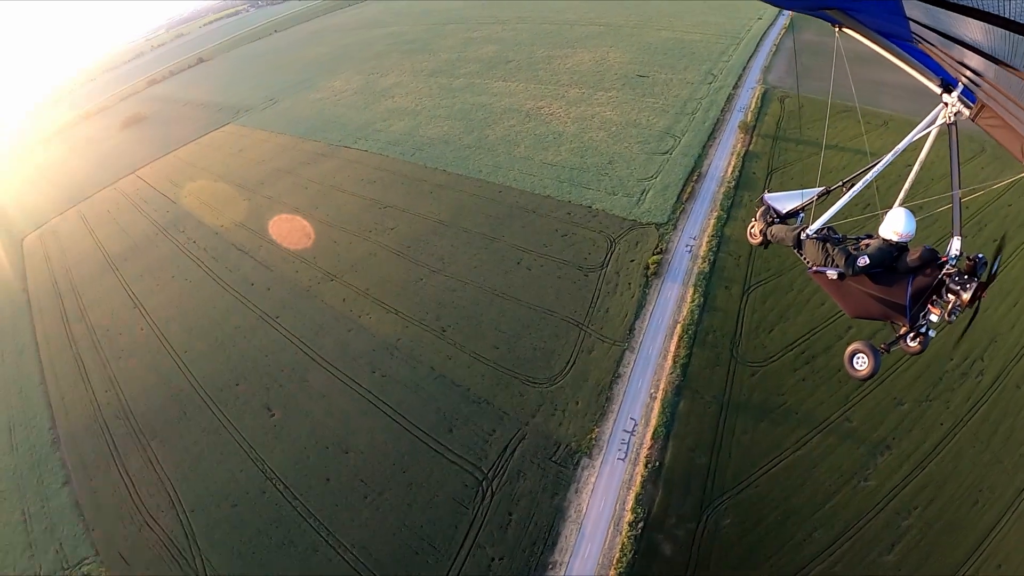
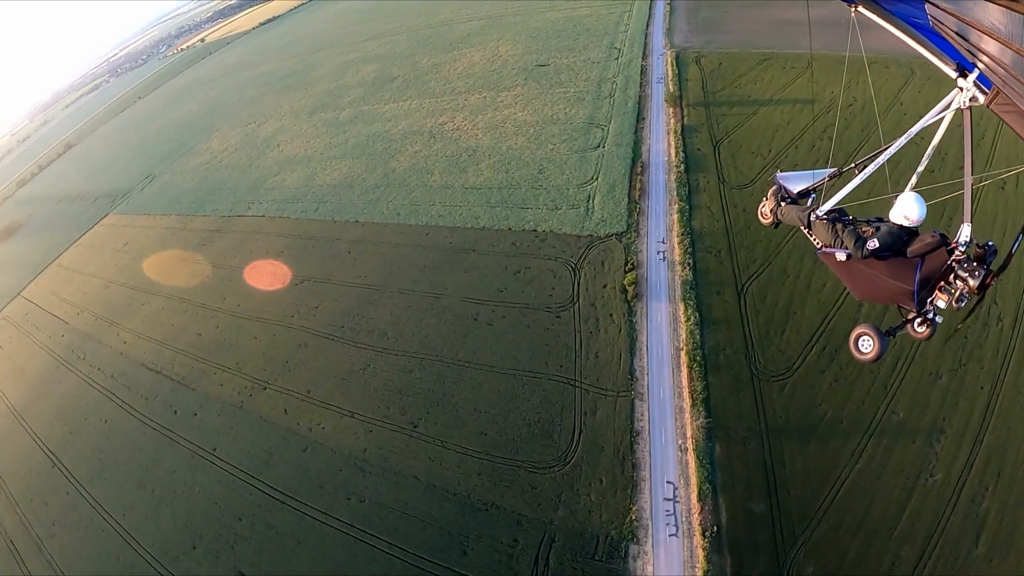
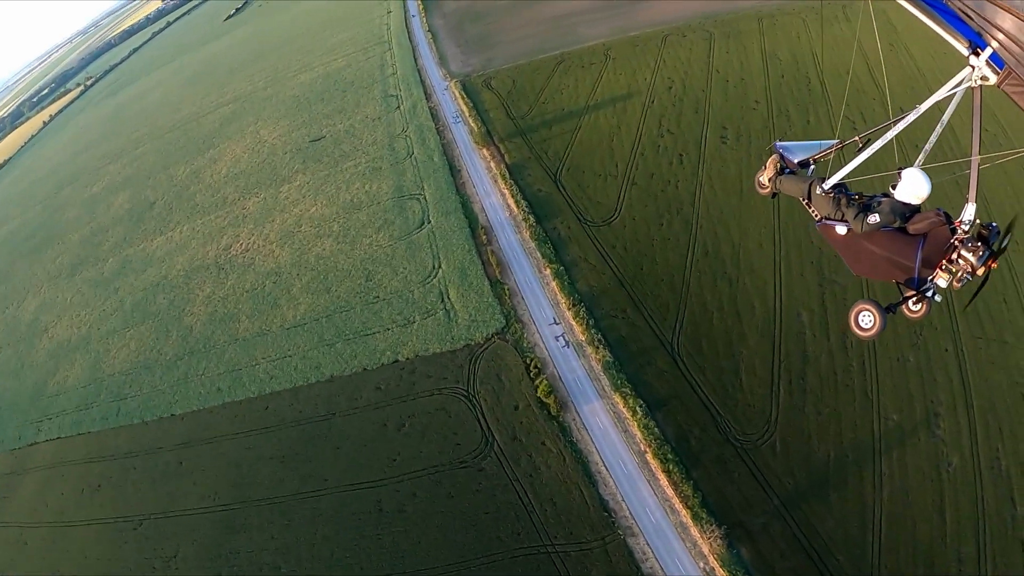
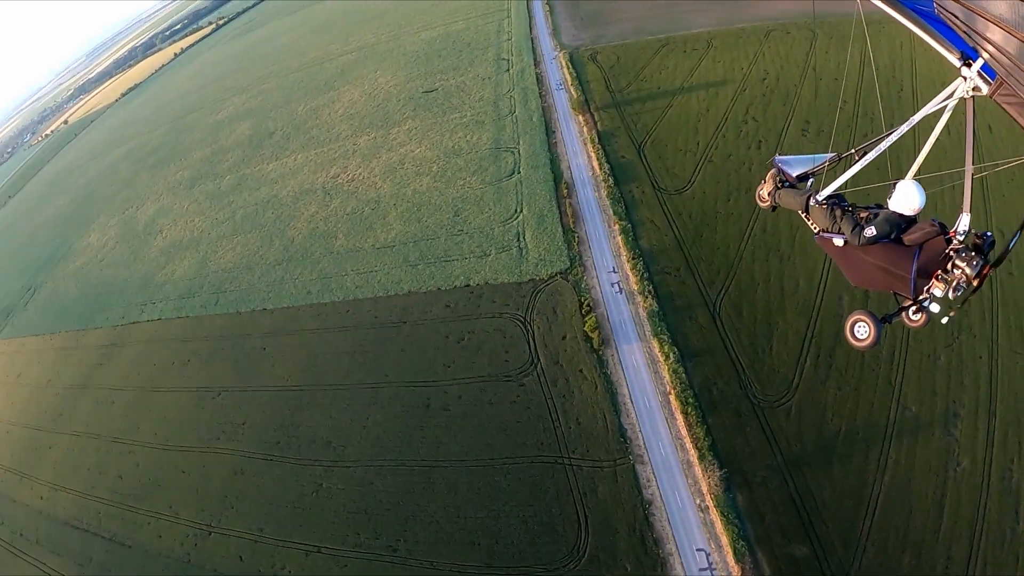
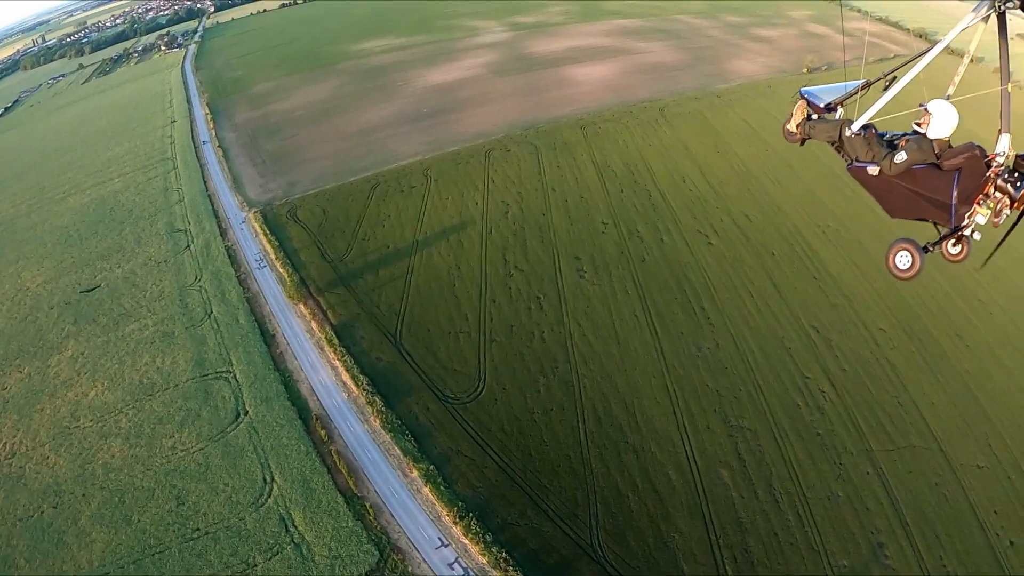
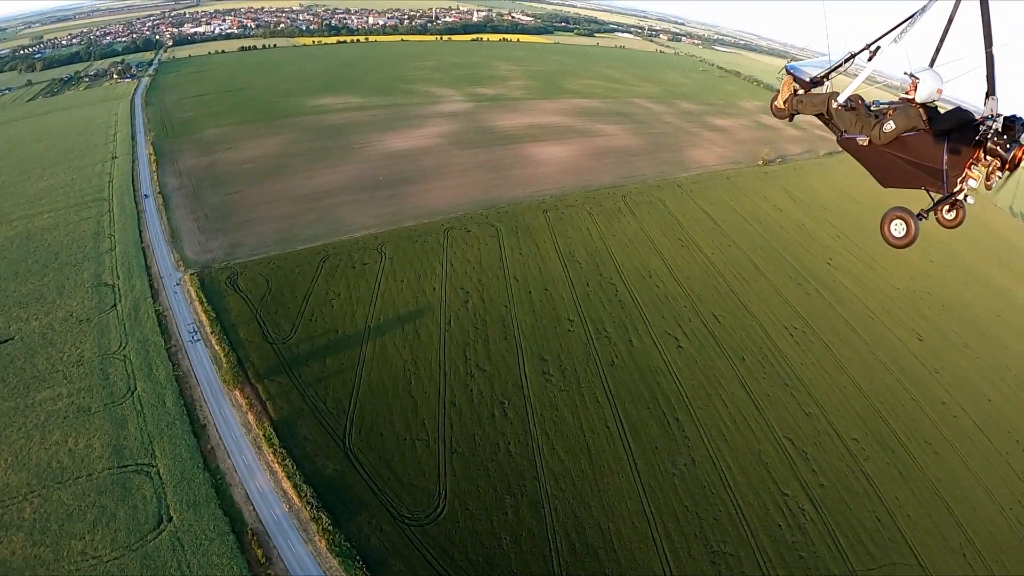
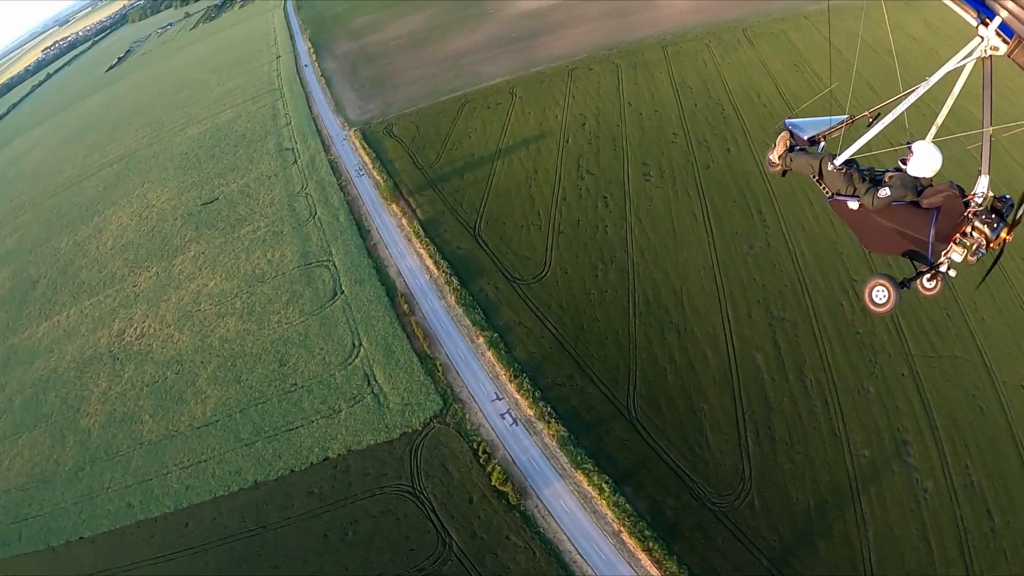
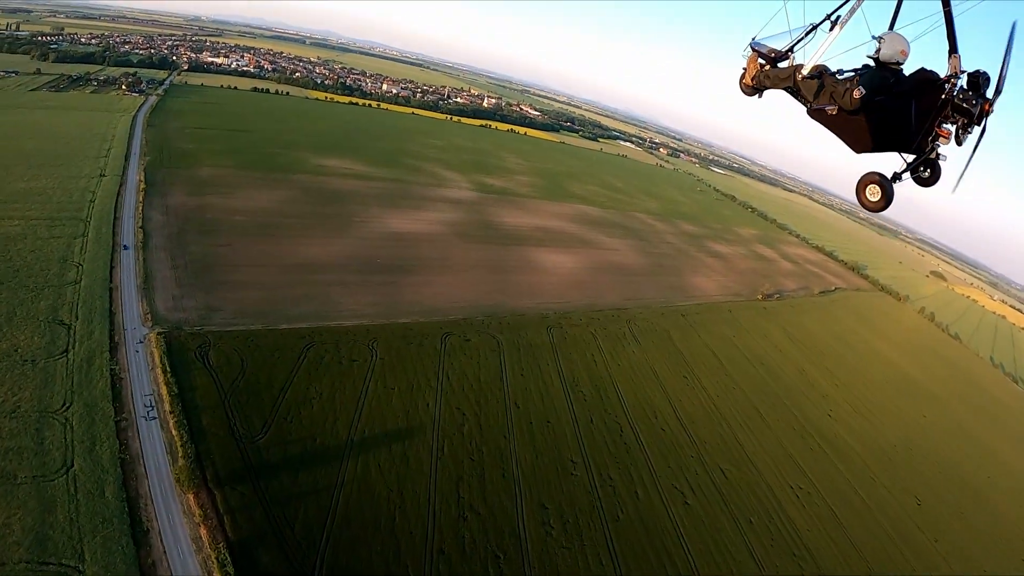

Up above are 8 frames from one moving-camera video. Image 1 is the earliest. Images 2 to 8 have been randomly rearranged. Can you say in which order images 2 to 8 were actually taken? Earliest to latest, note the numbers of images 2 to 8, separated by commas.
2, 4, 3, 7, 5, 6, 8
